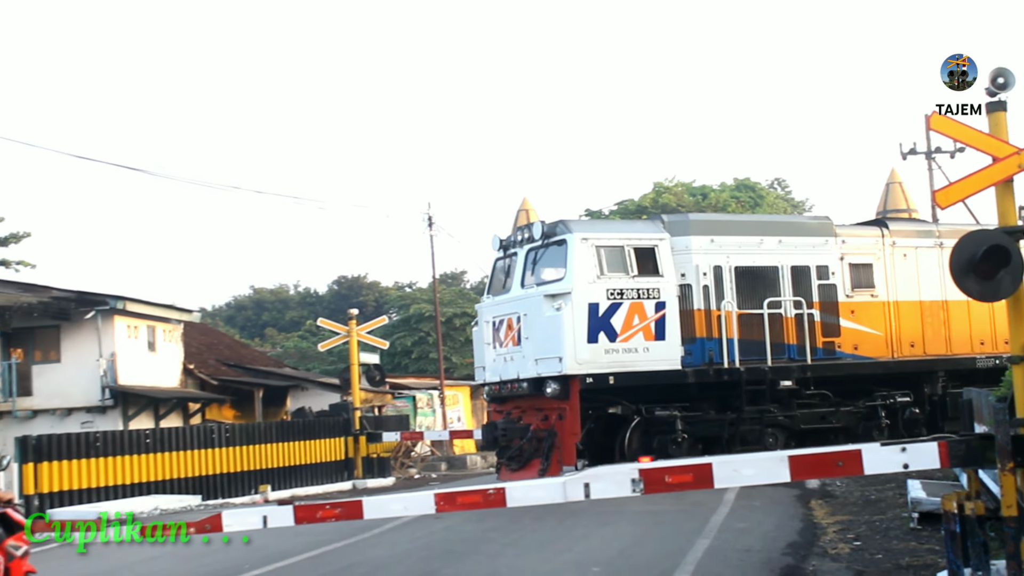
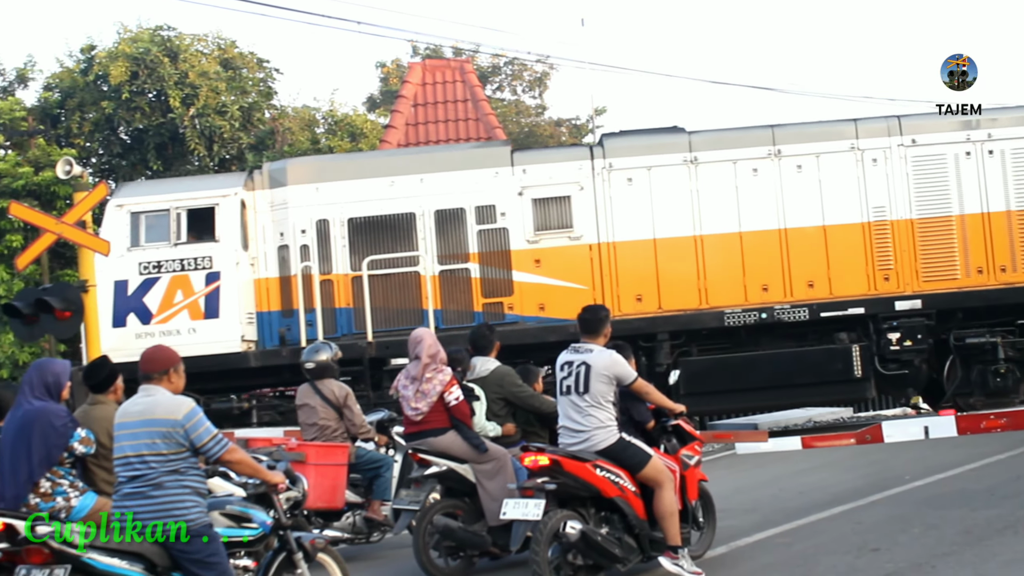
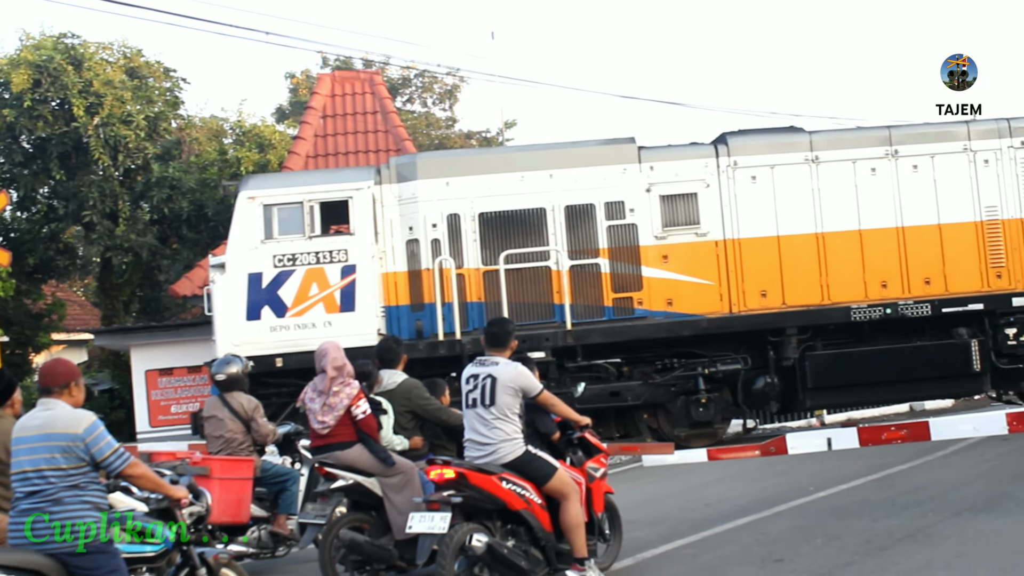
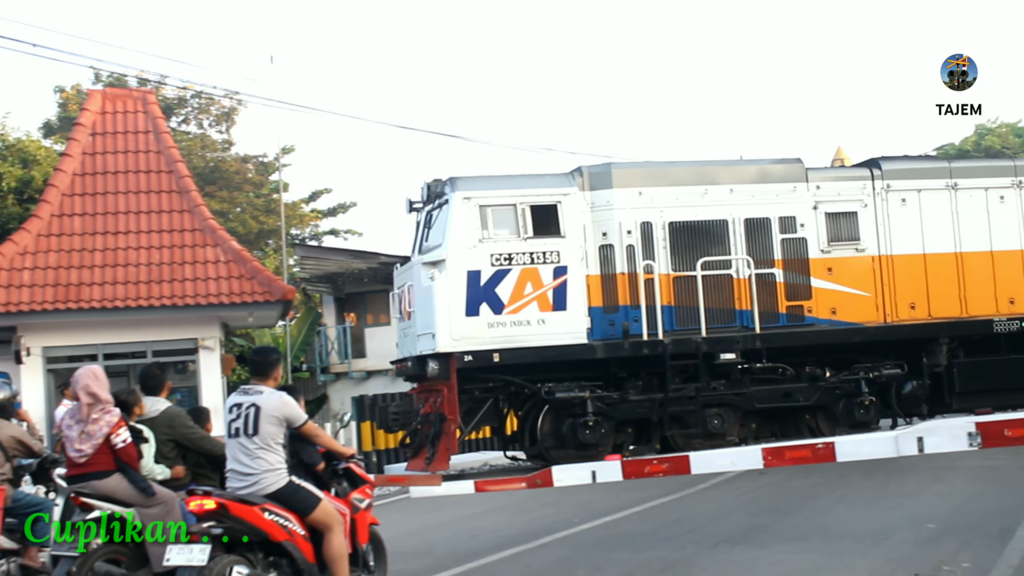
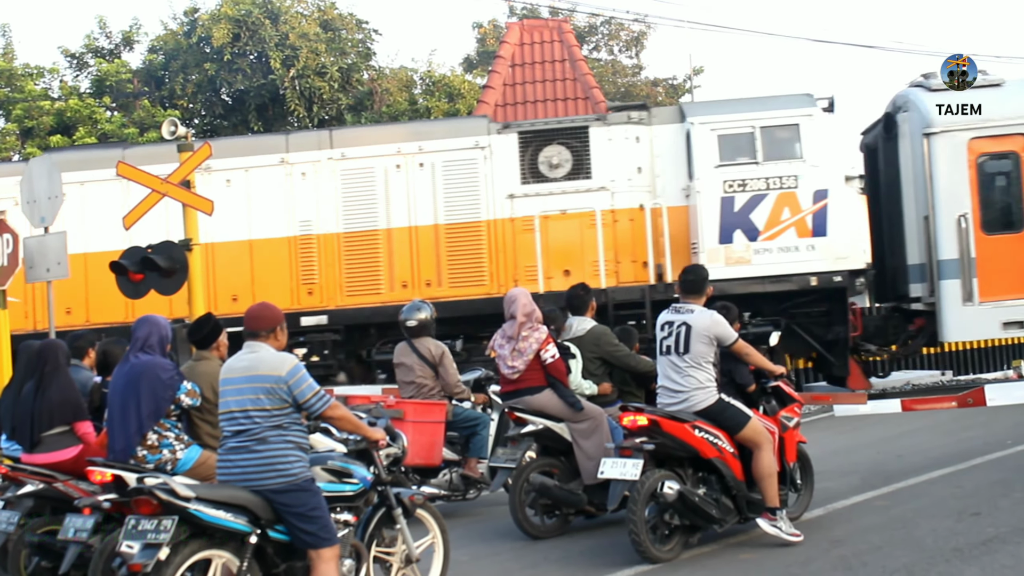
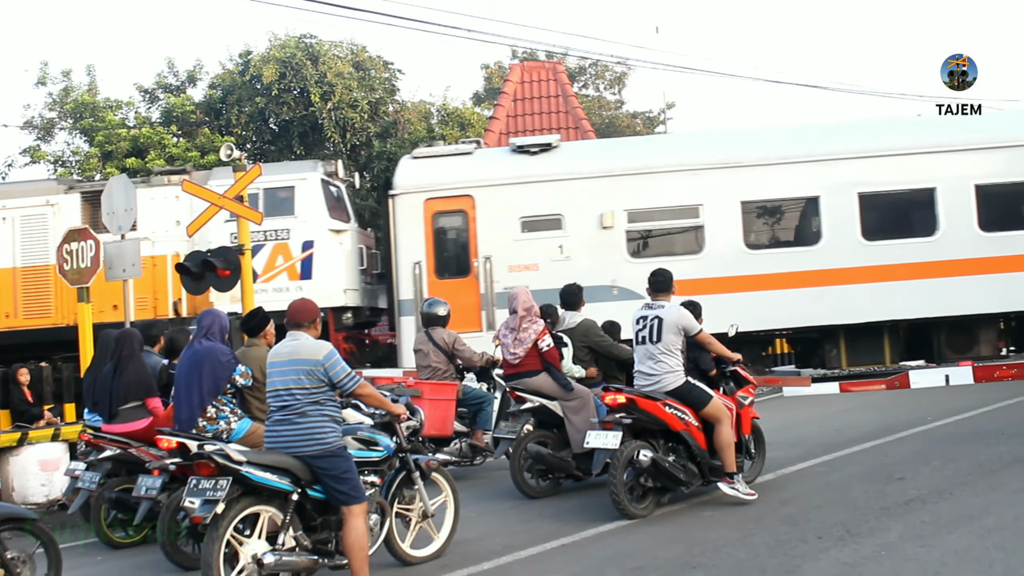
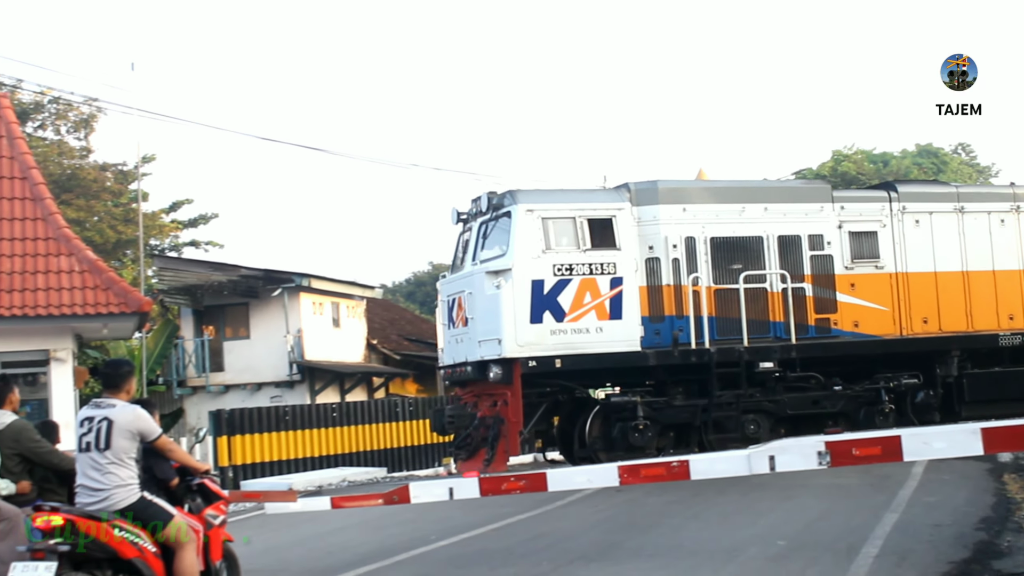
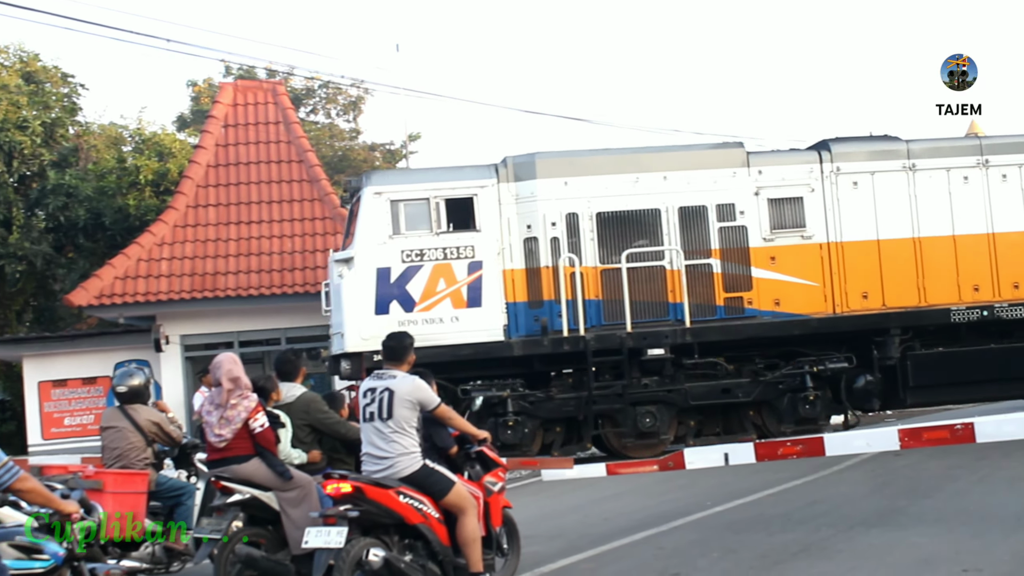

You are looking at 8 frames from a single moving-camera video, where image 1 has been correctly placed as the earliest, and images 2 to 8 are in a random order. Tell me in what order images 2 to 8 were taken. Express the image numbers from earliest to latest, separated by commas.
7, 4, 8, 3, 2, 5, 6
